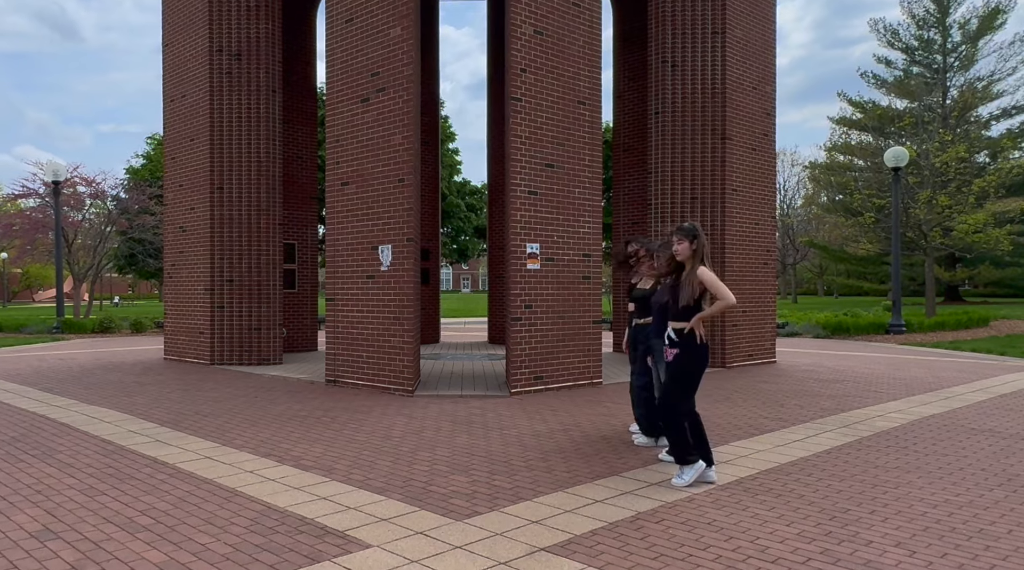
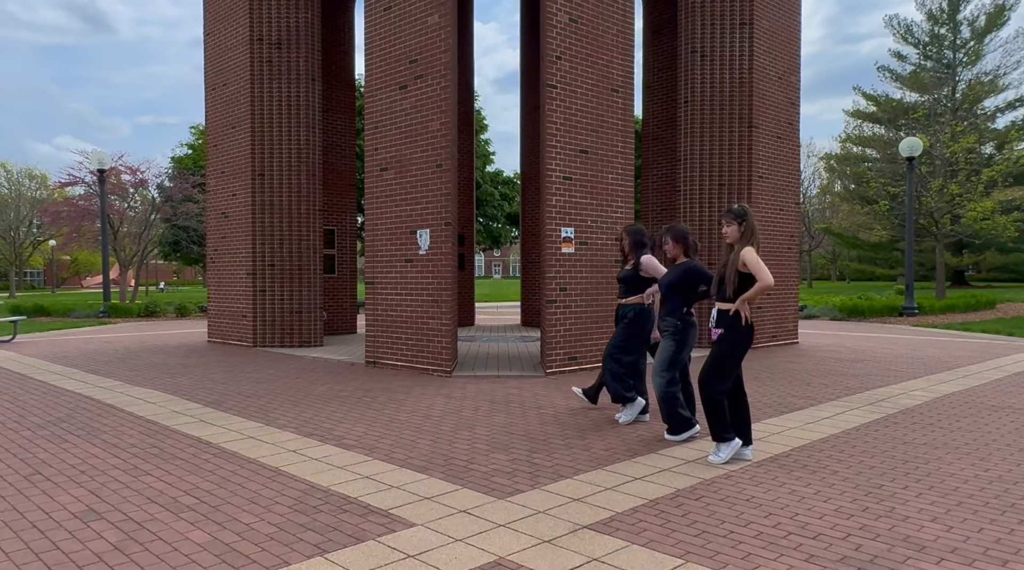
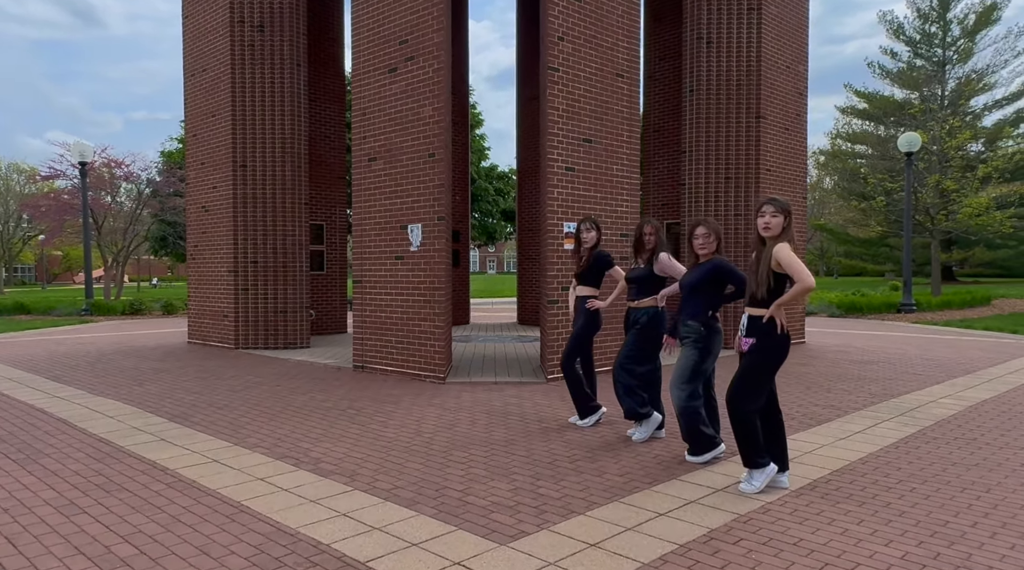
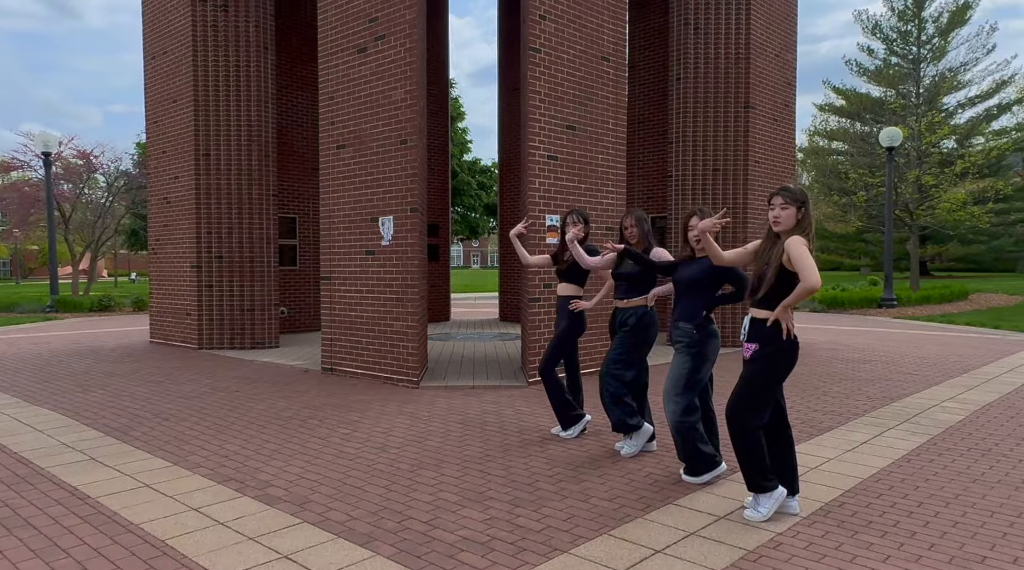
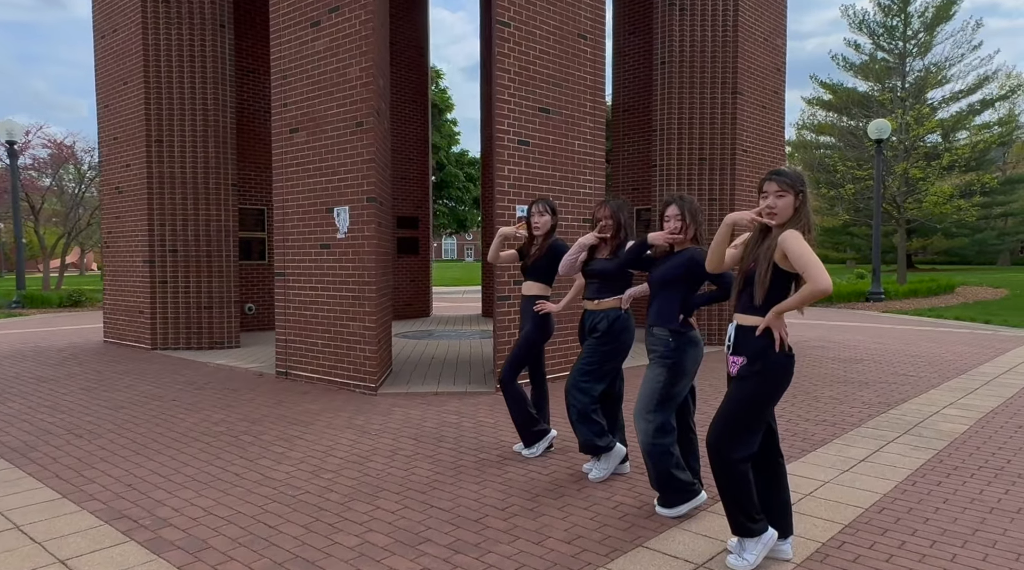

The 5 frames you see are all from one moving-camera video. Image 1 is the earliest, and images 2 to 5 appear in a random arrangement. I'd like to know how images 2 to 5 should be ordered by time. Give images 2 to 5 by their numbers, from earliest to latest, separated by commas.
2, 3, 4, 5
